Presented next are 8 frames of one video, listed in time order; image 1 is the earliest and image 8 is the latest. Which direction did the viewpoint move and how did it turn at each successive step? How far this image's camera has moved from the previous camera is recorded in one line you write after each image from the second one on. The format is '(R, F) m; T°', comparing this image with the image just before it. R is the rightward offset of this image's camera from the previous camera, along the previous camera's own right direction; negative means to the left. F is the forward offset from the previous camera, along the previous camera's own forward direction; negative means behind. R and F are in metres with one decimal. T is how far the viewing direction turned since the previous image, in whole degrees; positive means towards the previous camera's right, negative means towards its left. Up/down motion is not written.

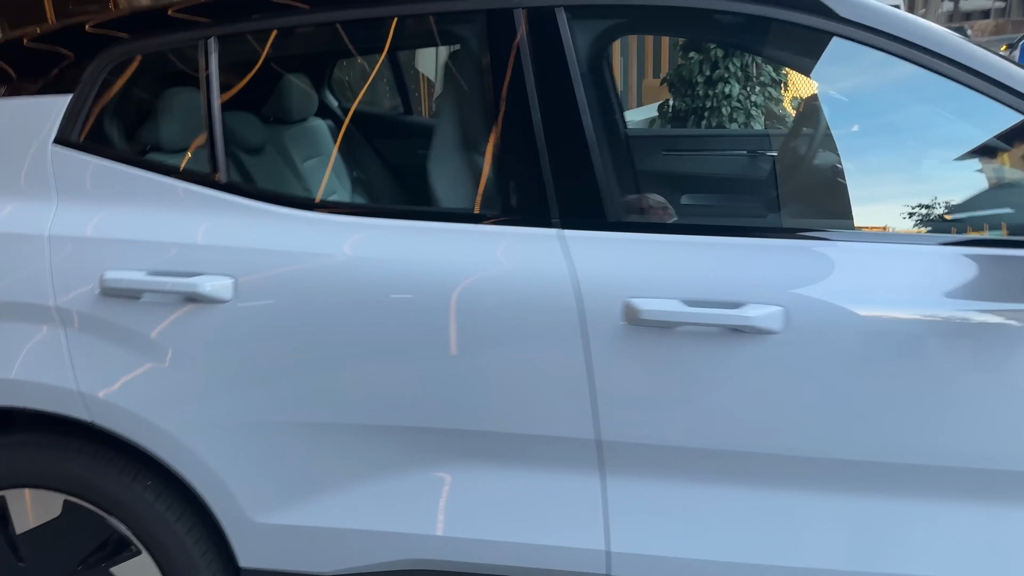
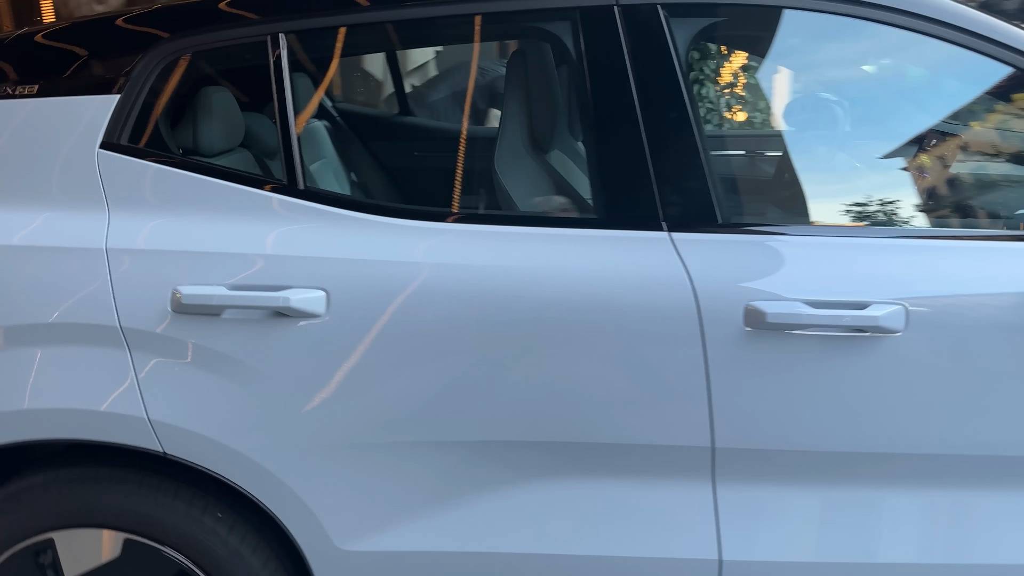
(-0.4, +0.1) m; +7°
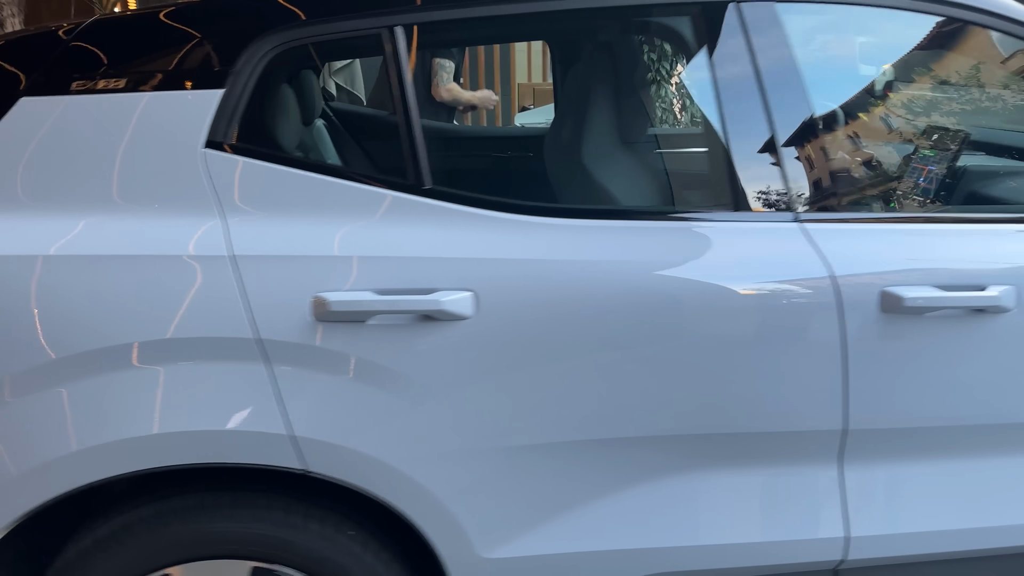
(-0.5, +0.1) m; +9°
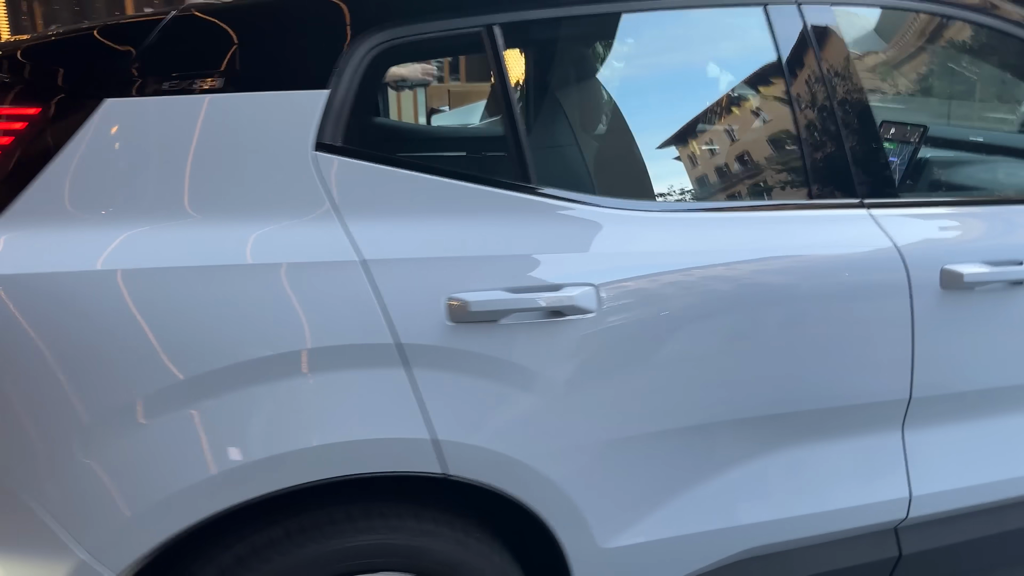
(-0.5, 0.0) m; +10°
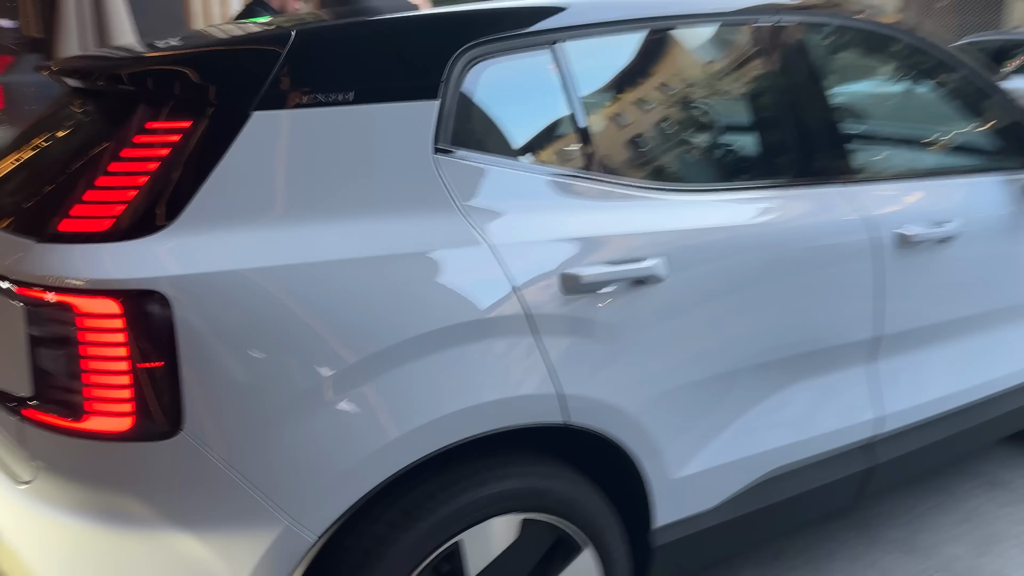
(-0.5, -0.2) m; +12°
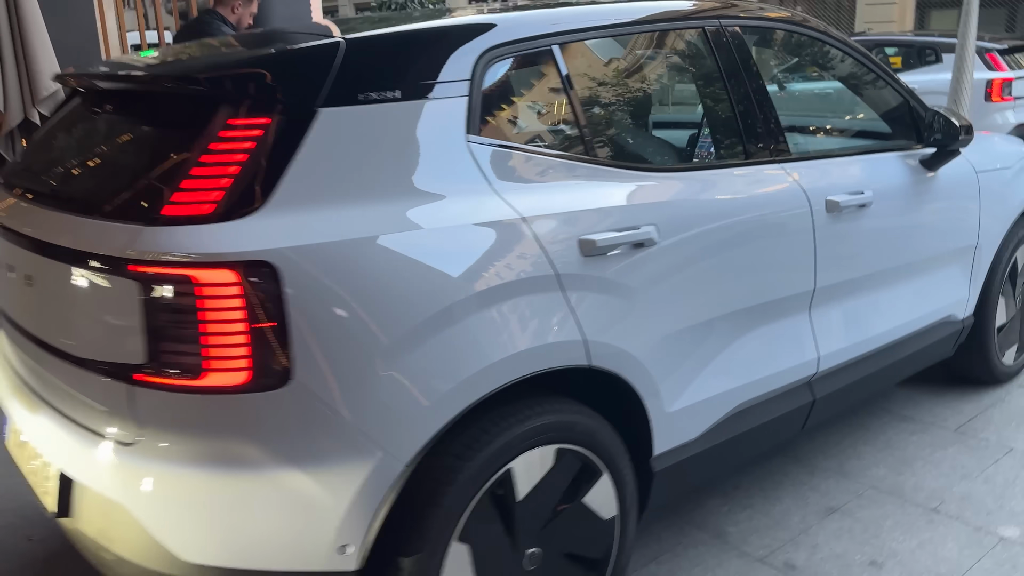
(-0.3, -0.3) m; +8°
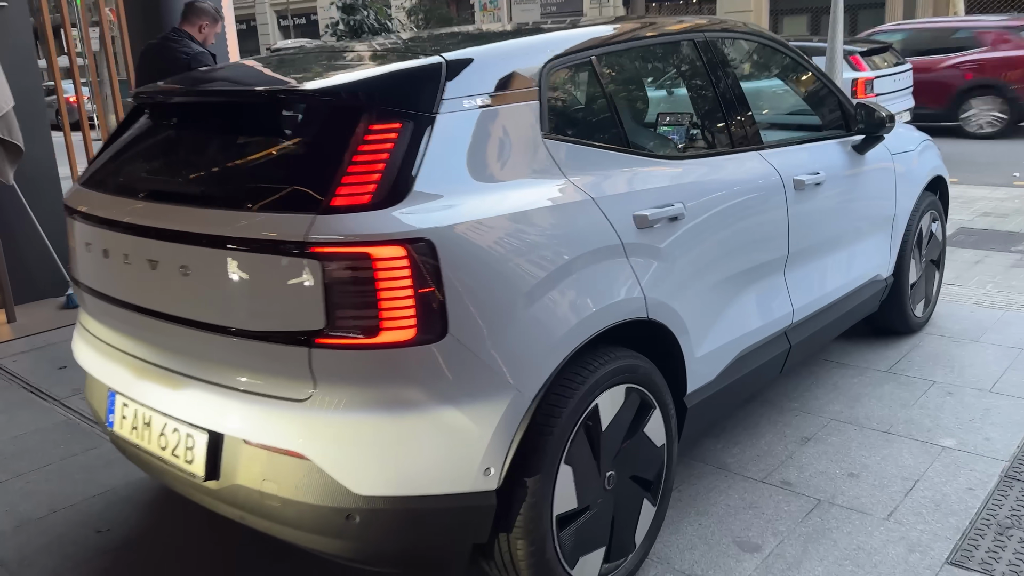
(-0.5, -0.4) m; +8°
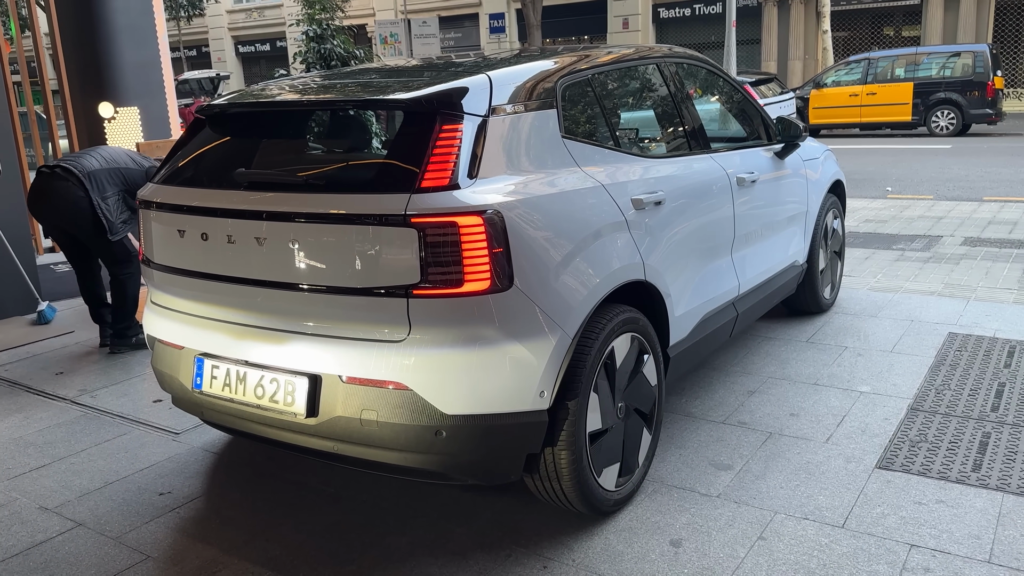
(-0.4, -0.5) m; +7°
